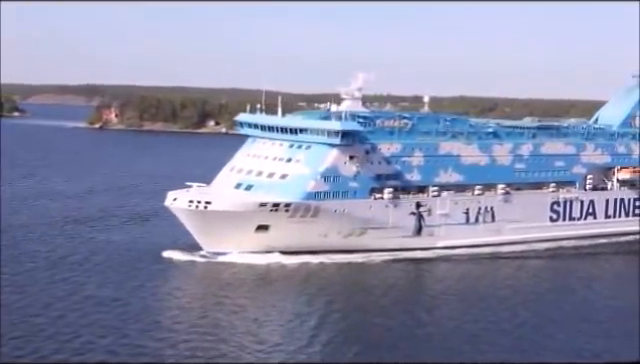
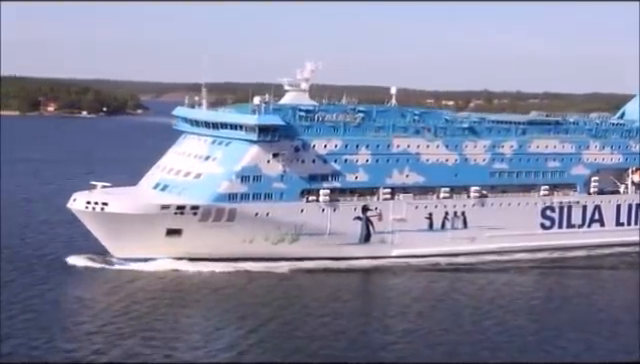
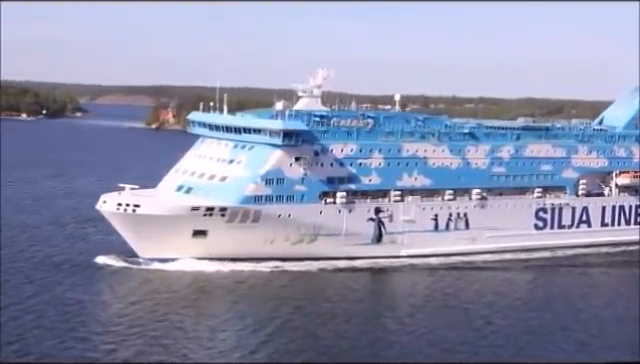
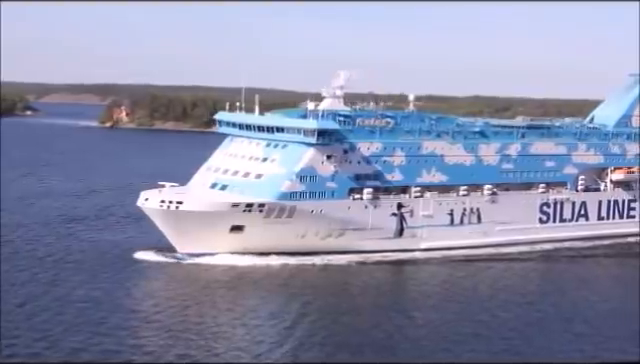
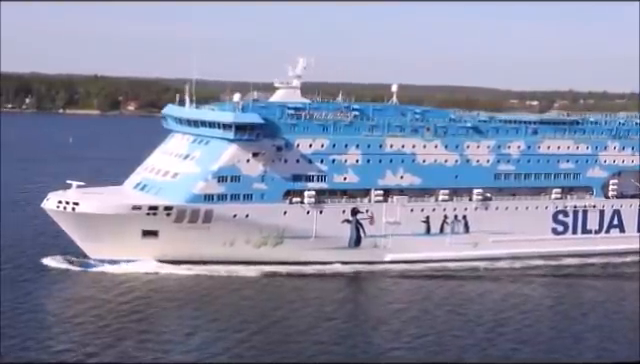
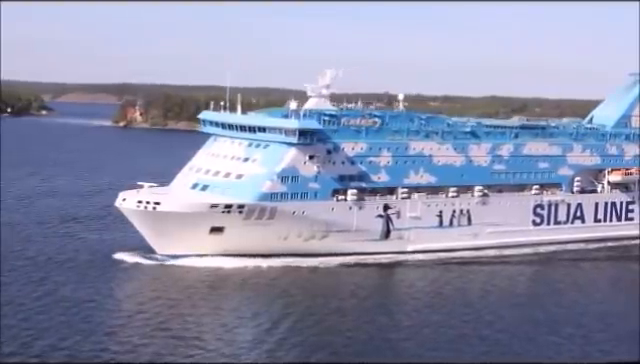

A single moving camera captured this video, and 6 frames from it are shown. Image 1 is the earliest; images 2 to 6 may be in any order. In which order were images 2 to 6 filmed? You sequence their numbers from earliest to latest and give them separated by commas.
4, 6, 3, 2, 5
